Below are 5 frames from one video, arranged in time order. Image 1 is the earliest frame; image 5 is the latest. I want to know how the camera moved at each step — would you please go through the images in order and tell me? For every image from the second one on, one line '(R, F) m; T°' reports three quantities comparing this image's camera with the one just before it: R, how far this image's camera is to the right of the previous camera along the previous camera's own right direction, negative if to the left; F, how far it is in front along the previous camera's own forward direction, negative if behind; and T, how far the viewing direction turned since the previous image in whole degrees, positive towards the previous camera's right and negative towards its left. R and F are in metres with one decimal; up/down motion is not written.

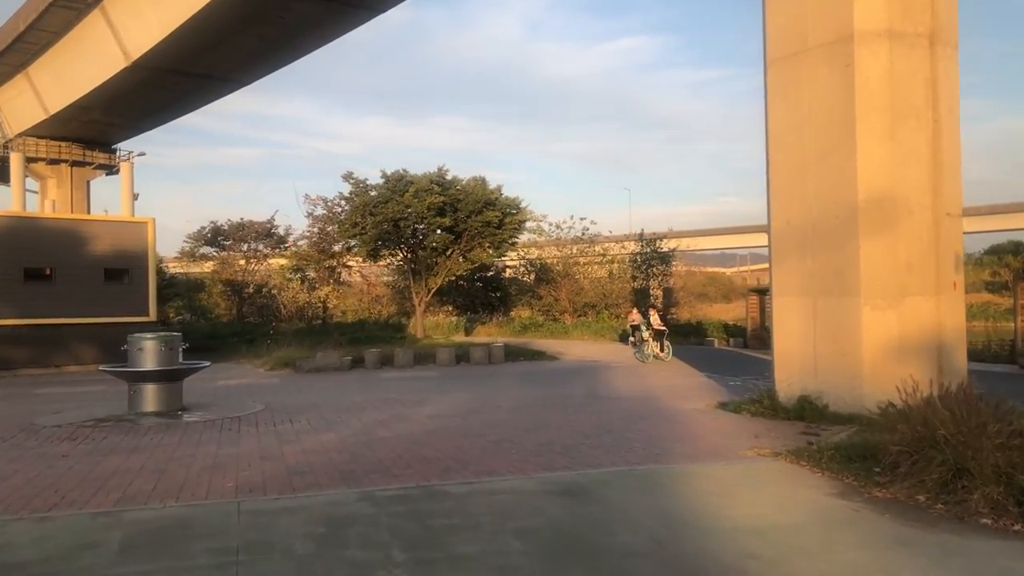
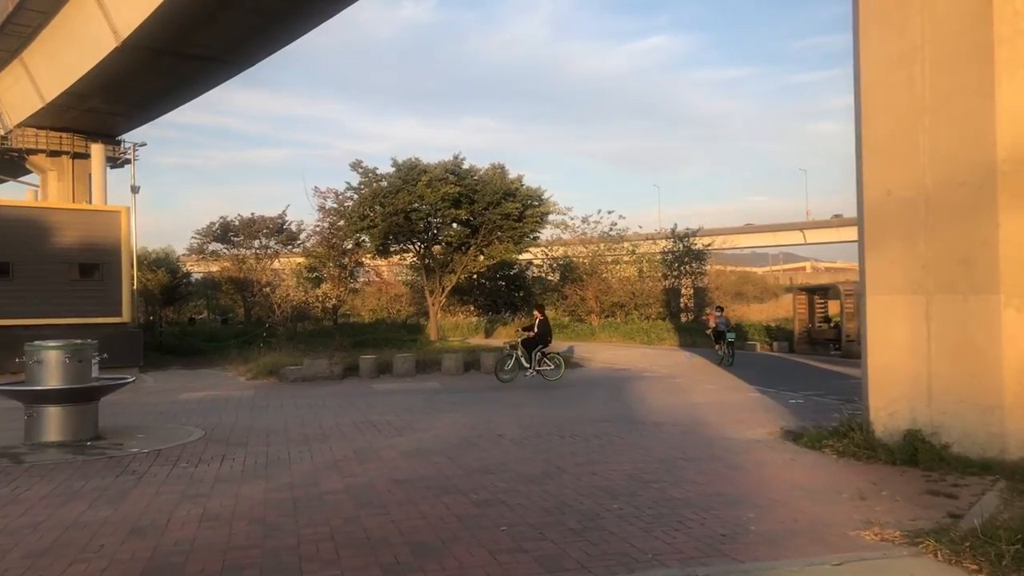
(+0.3, +3.0) m; -2°
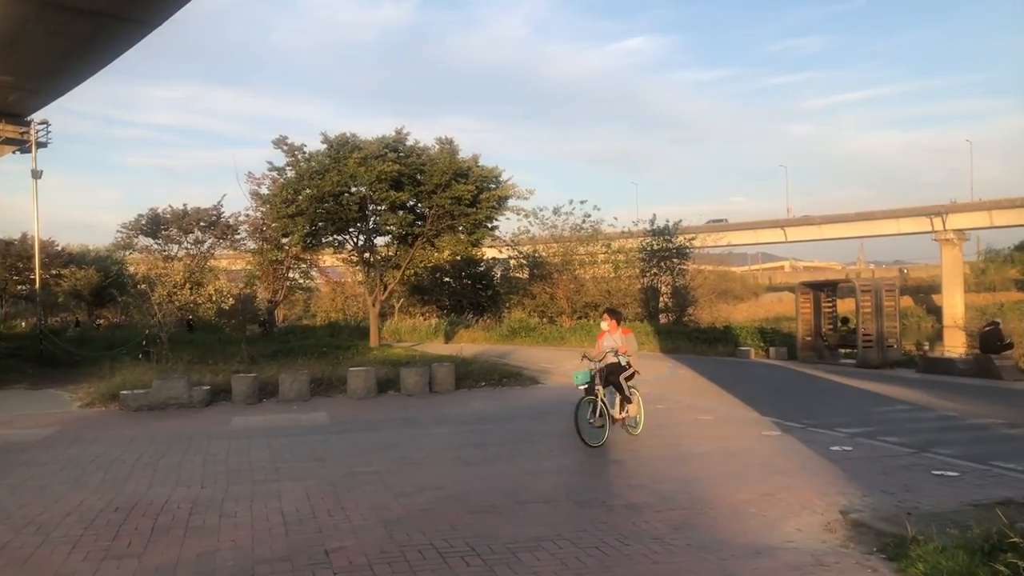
(+0.9, +4.9) m; +1°
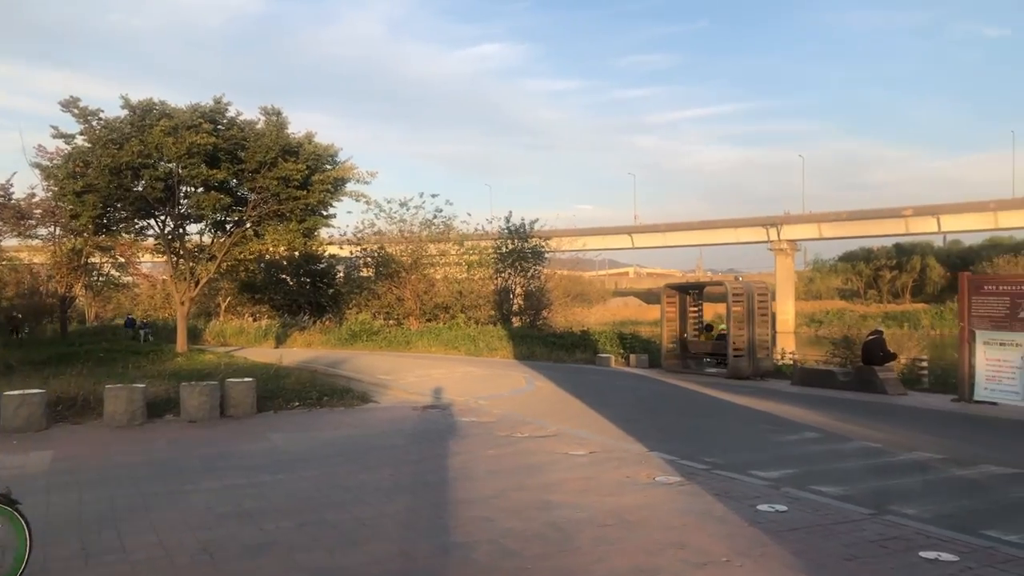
(+0.4, +3.1) m; +10°
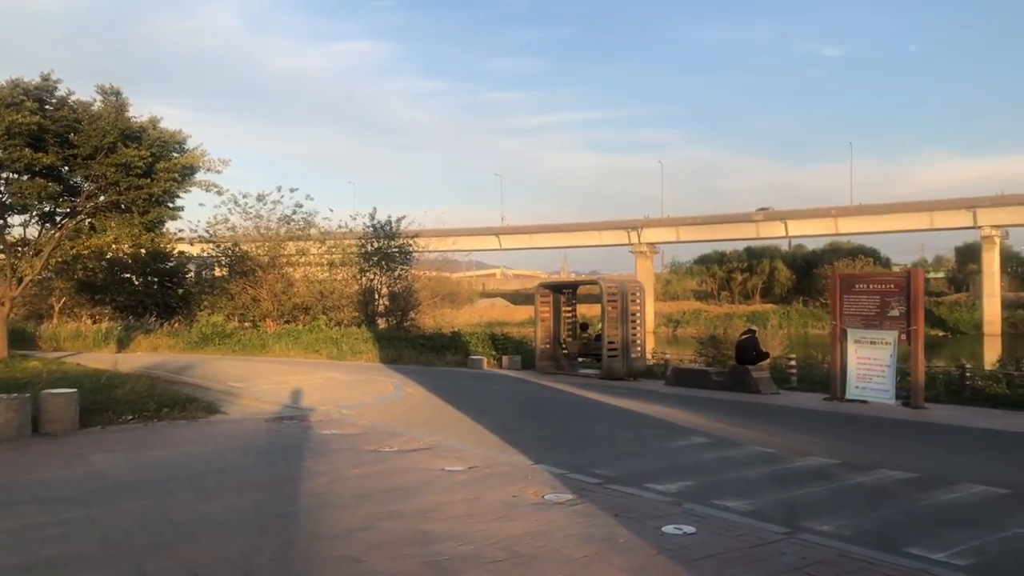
(0.0, +1.0) m; +9°
